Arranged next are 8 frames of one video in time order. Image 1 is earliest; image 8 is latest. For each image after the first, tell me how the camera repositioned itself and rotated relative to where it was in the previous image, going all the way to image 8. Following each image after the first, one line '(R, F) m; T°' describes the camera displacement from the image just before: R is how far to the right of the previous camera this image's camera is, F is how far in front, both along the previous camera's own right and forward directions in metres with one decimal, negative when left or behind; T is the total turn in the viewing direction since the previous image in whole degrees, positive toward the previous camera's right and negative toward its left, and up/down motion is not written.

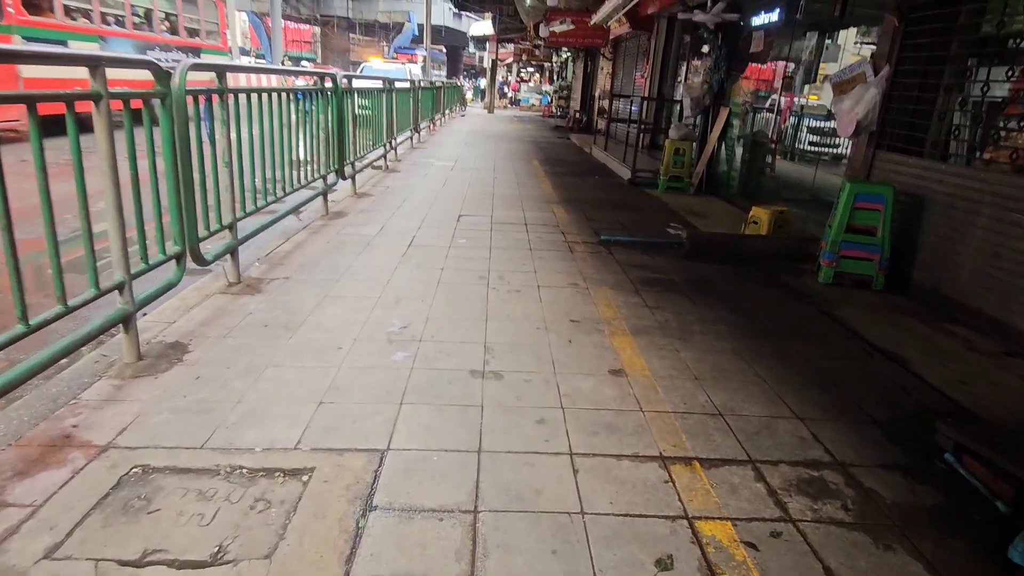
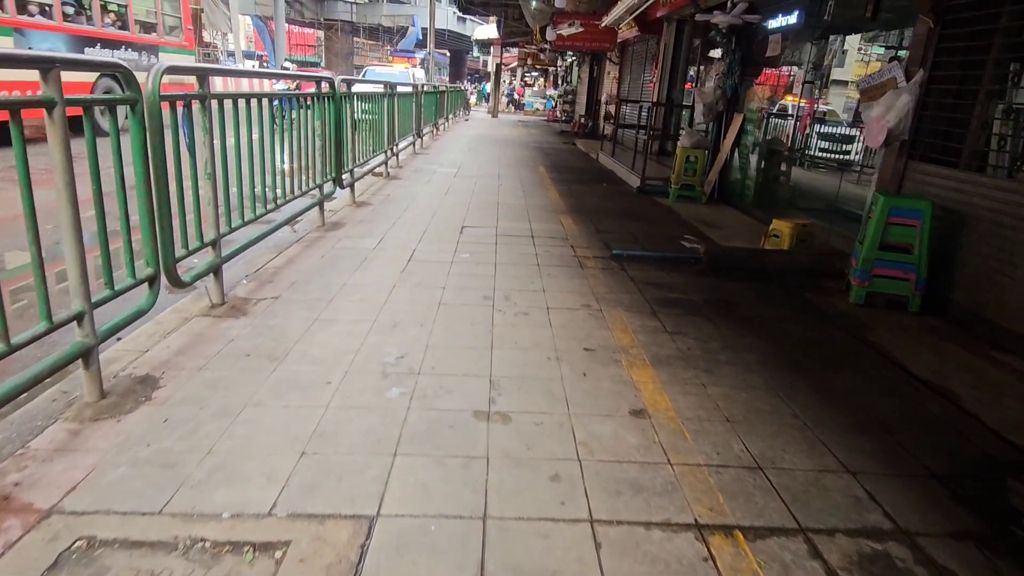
(0.0, +0.3) m; 0°
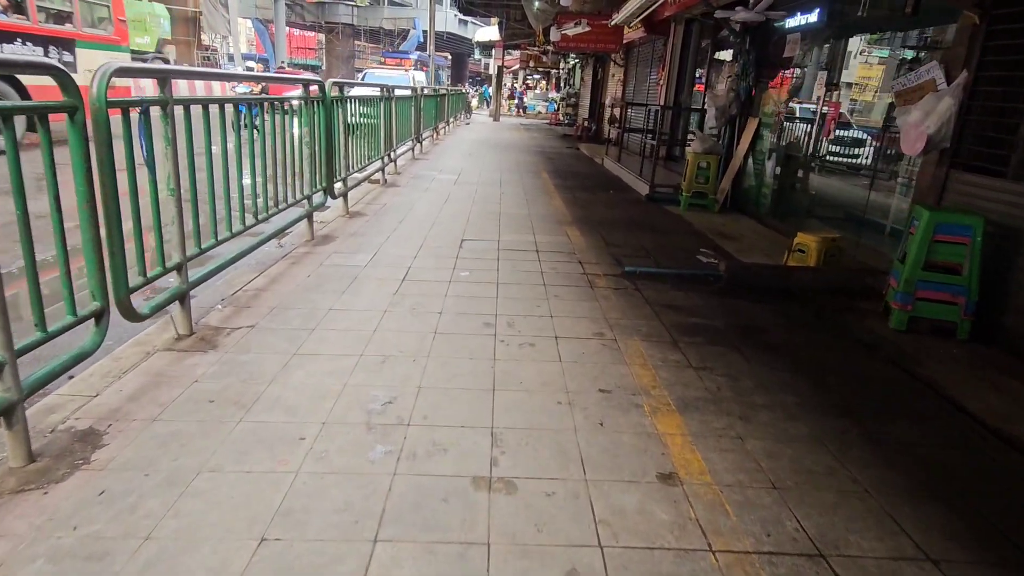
(0.0, +0.4) m; 0°
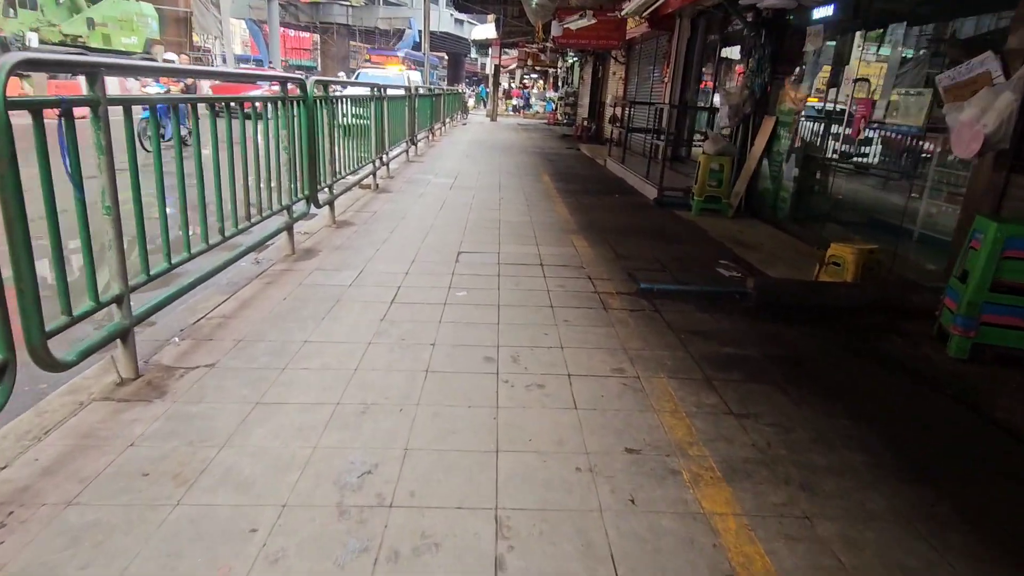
(0.0, +0.5) m; 0°
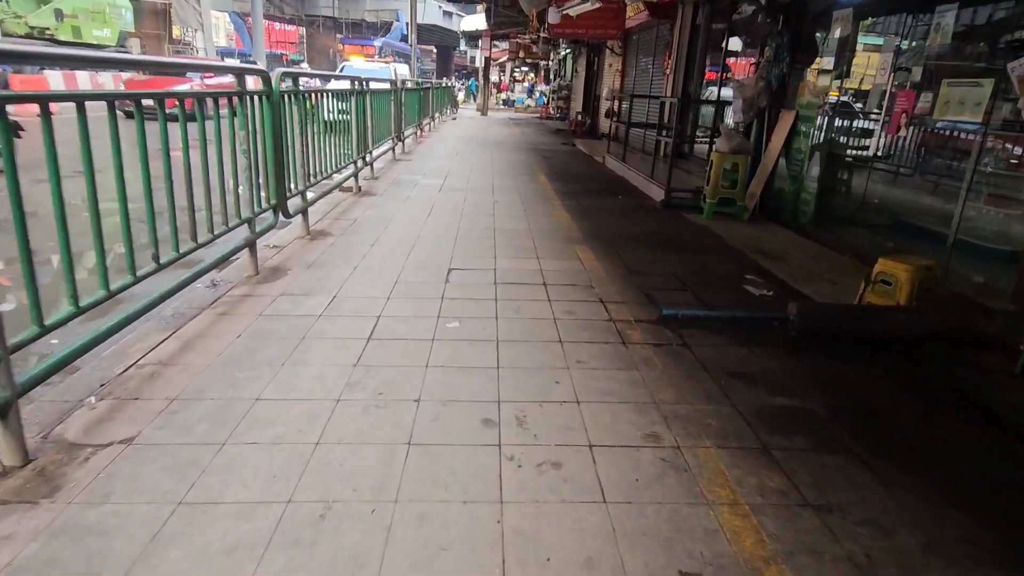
(-0.1, +0.7) m; +1°
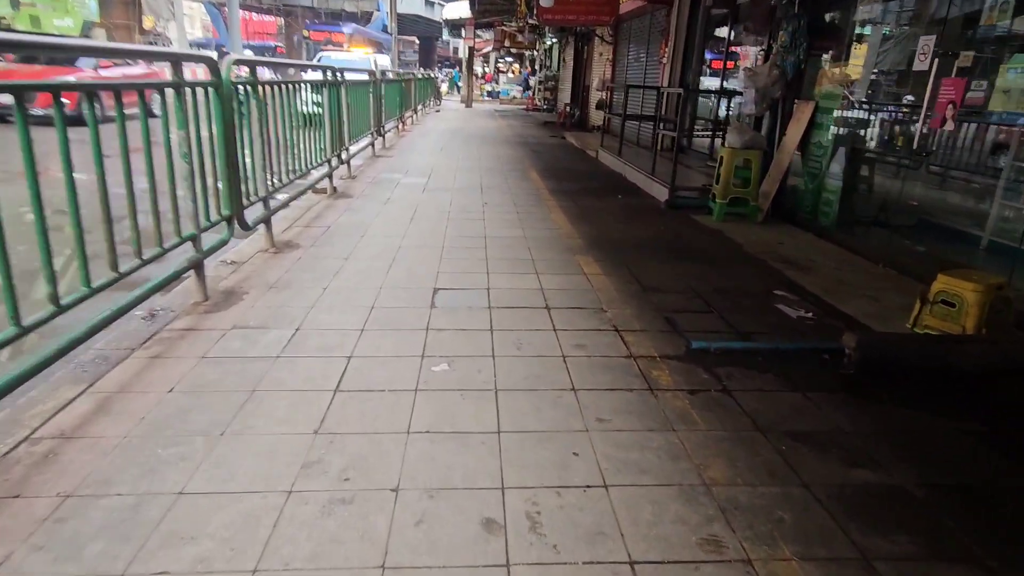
(-0.1, +0.7) m; +1°
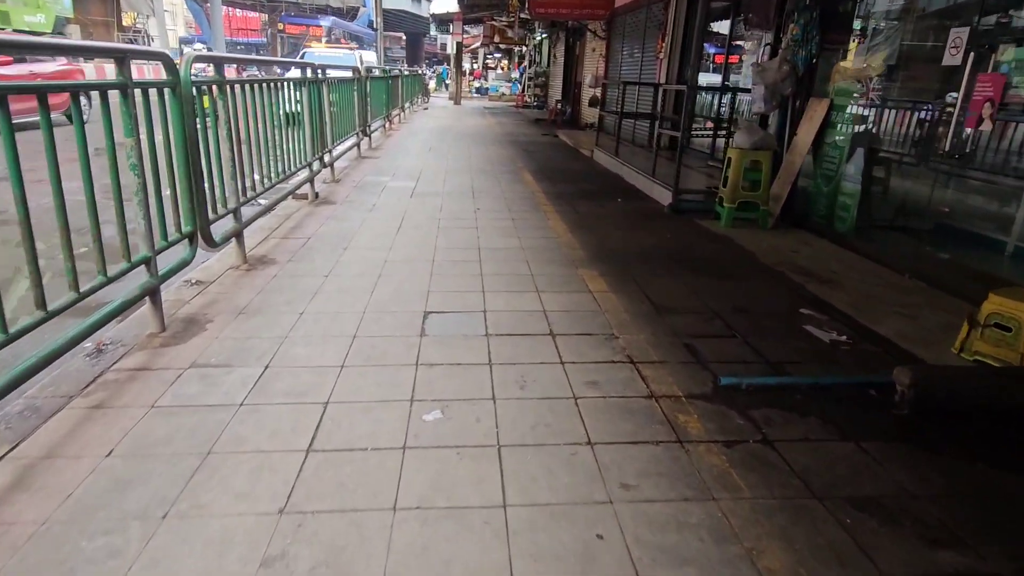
(-0.1, +0.4) m; +1°
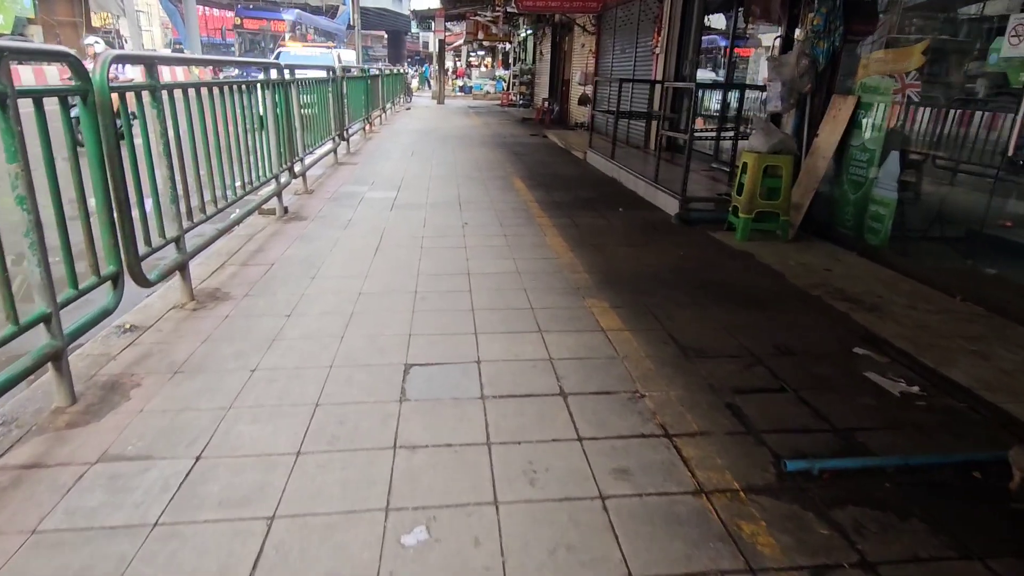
(-0.1, +0.7) m; +1°
